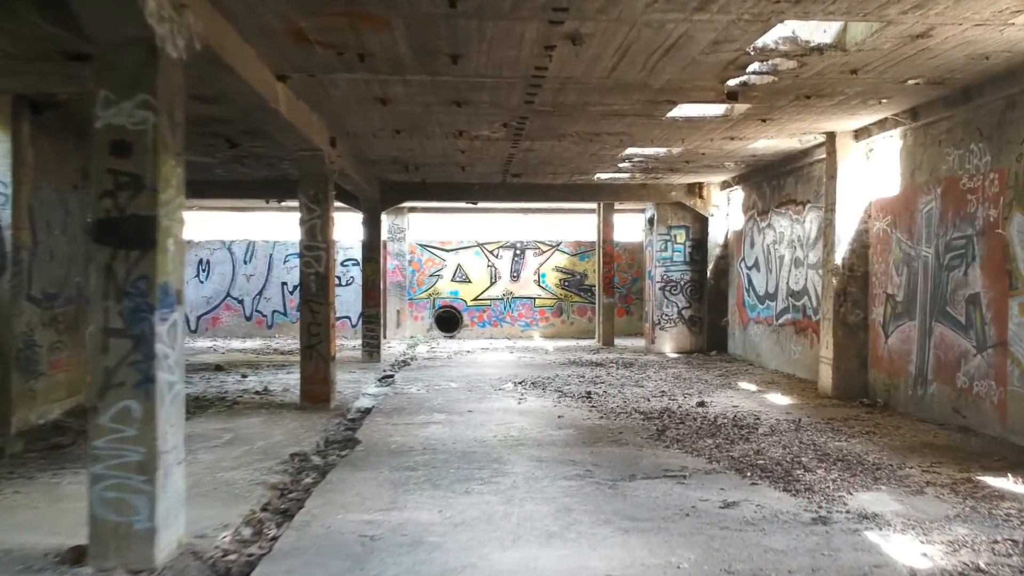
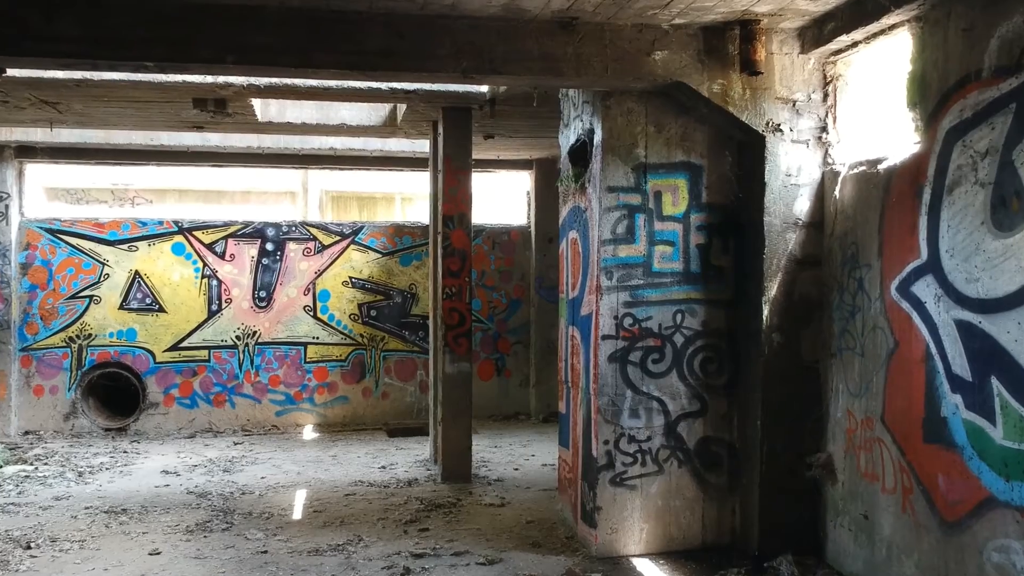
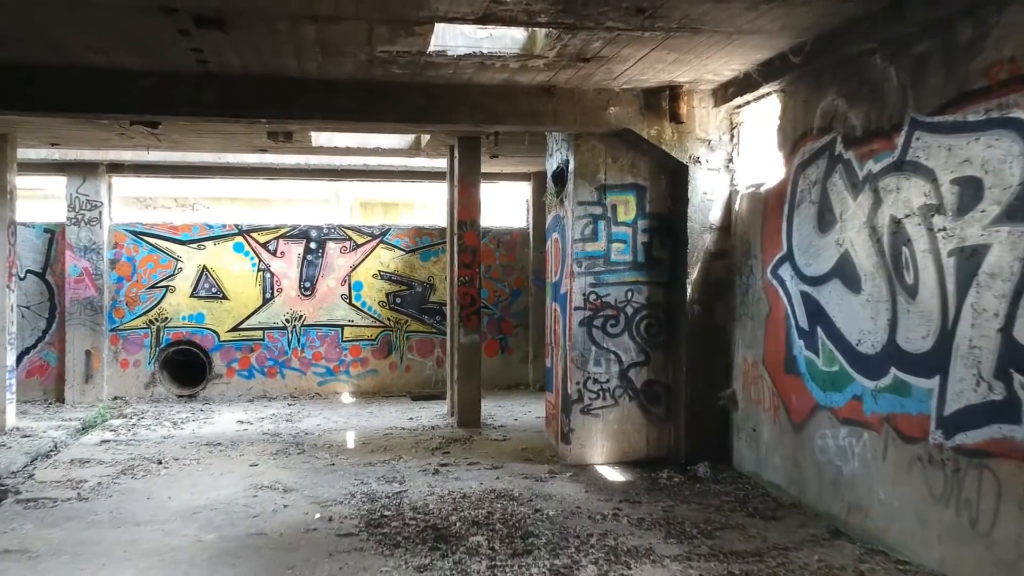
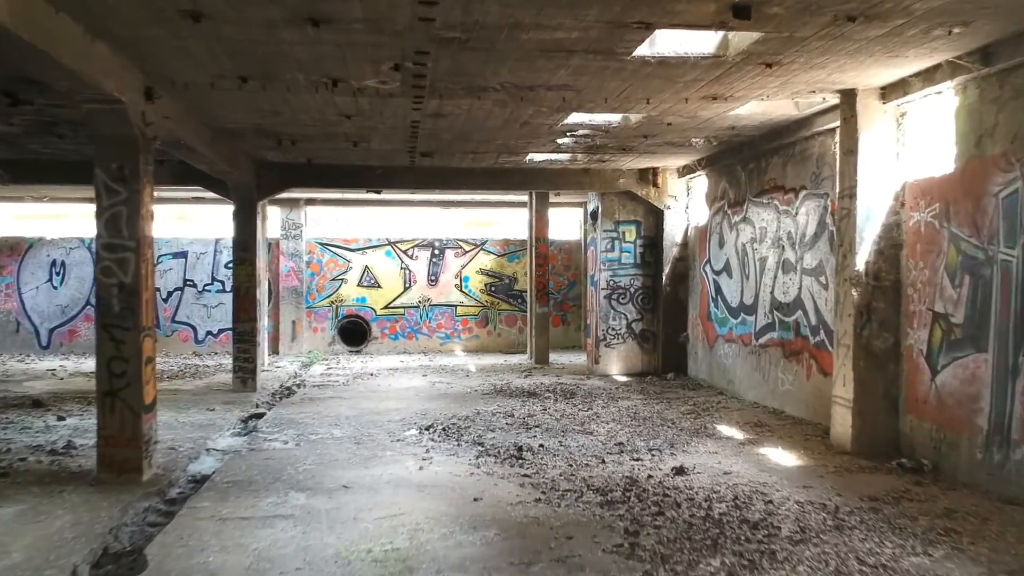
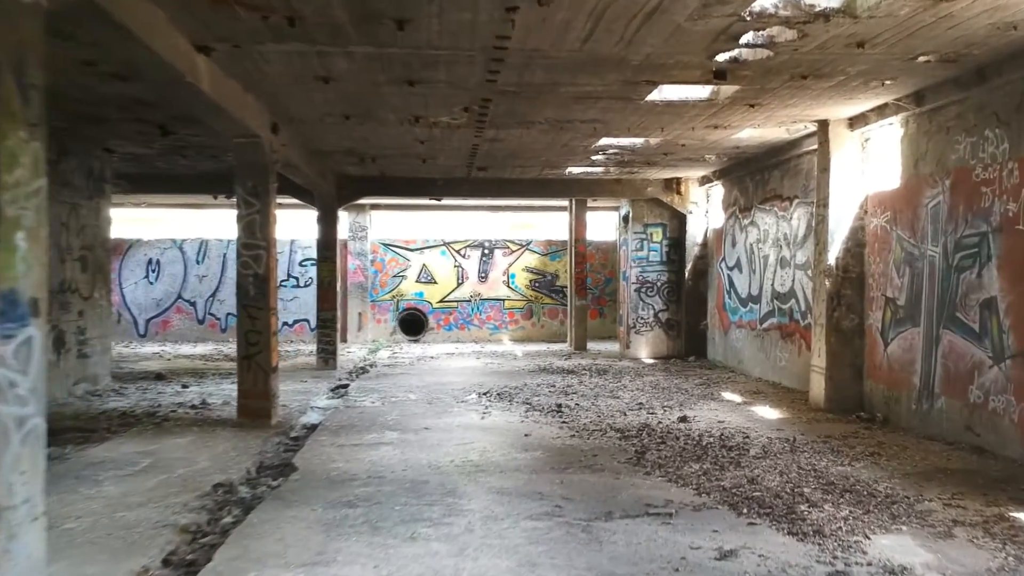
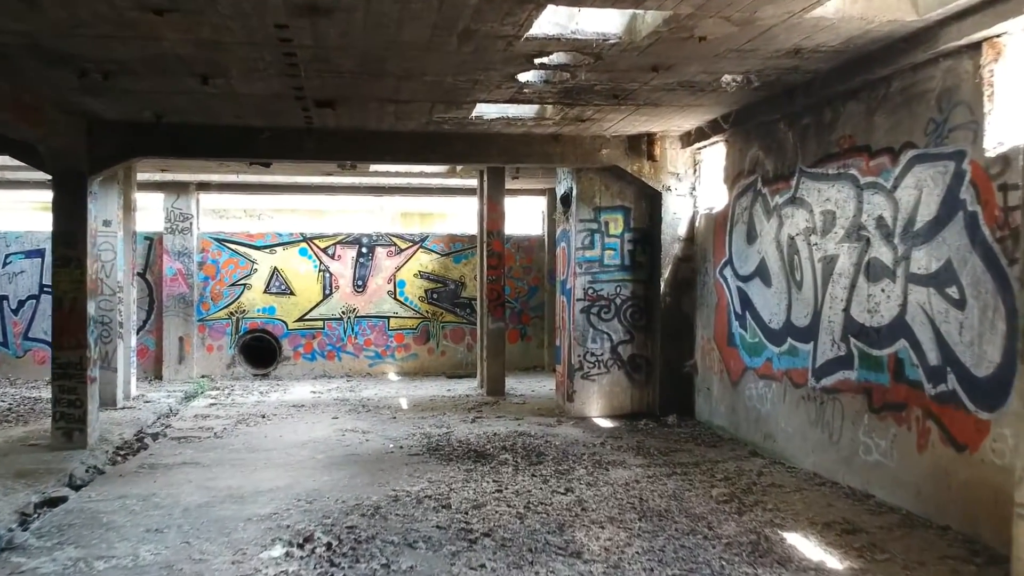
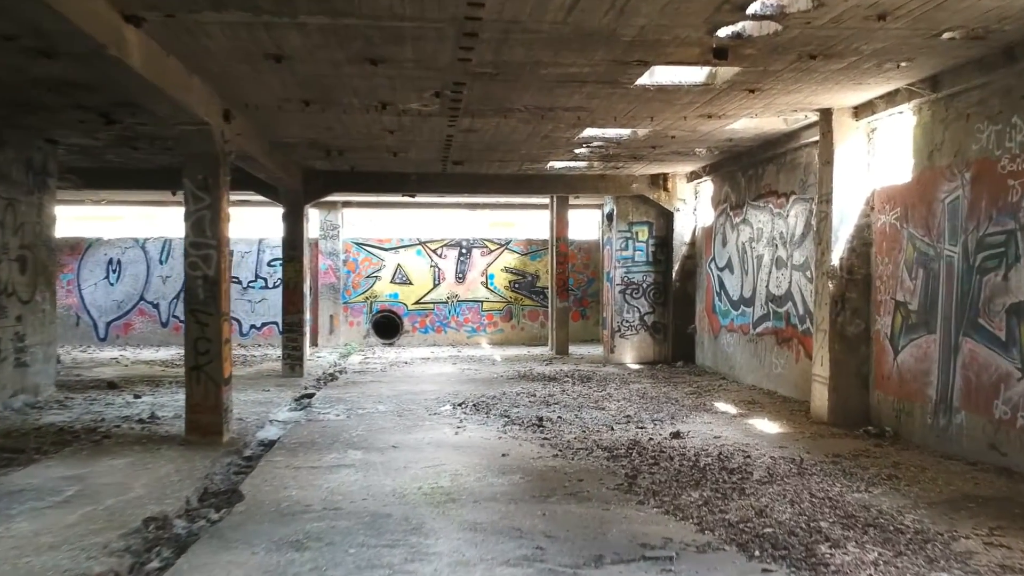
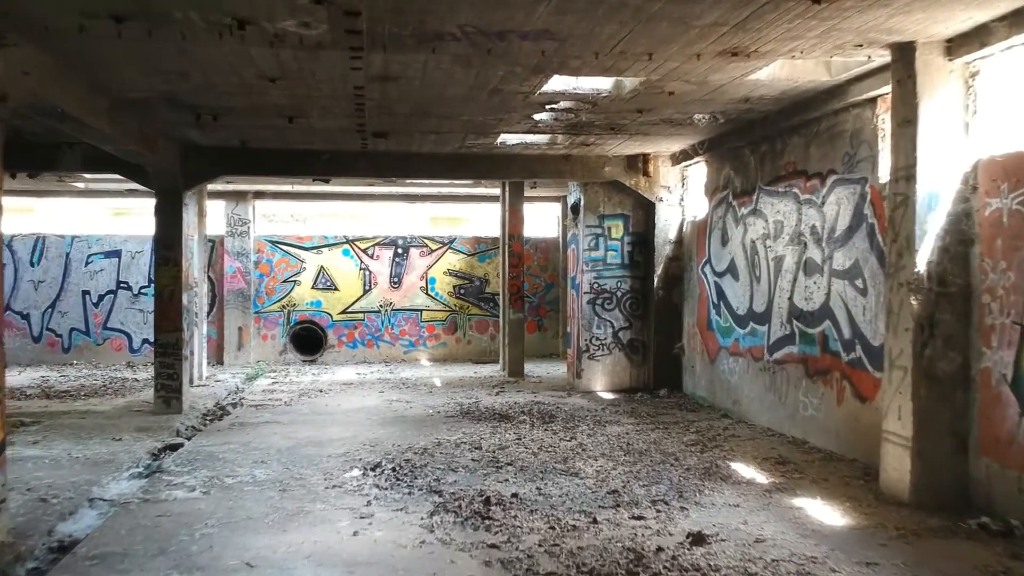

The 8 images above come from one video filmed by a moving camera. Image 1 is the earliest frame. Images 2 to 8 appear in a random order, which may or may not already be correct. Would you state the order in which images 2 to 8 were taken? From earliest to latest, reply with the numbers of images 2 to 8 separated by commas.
5, 7, 4, 8, 6, 3, 2
